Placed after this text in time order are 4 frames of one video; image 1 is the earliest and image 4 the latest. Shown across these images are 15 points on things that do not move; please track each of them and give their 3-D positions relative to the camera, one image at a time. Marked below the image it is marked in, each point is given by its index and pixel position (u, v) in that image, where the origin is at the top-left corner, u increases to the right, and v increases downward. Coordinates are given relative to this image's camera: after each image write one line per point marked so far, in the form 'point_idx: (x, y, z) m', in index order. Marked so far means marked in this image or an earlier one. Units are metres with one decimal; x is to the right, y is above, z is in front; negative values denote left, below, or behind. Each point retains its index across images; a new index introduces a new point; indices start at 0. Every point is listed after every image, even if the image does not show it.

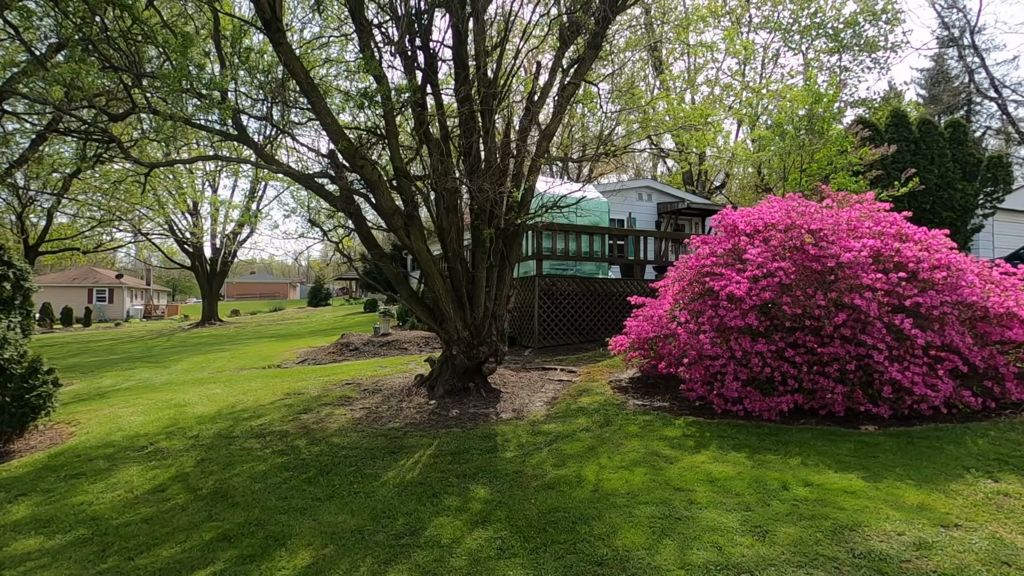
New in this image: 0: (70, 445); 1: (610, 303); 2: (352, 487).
0: (-4.4, -1.6, +5.3) m
1: (+1.8, -0.3, +9.9) m
2: (-1.1, -1.4, +3.7) m
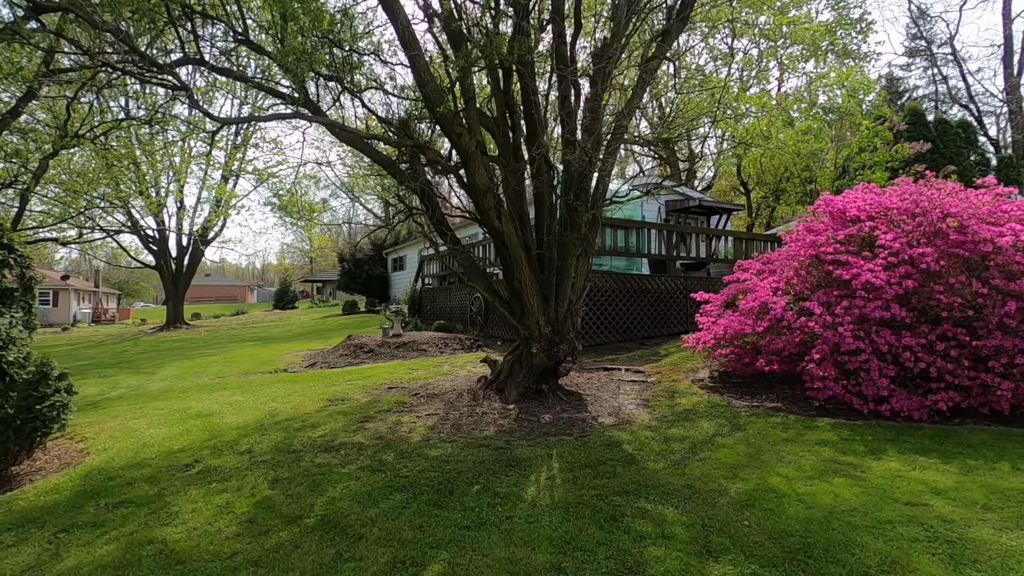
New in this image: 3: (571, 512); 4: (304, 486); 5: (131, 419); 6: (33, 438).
0: (-3.5, -1.5, +4.4) m
1: (+2.3, -0.2, +9.4) m
2: (-0.1, -1.3, +3.0) m
3: (+0.3, -1.2, +3.0) m
4: (-1.4, -1.3, +3.6) m
5: (-4.3, -1.5, +6.0) m
6: (-3.9, -1.2, +4.3) m
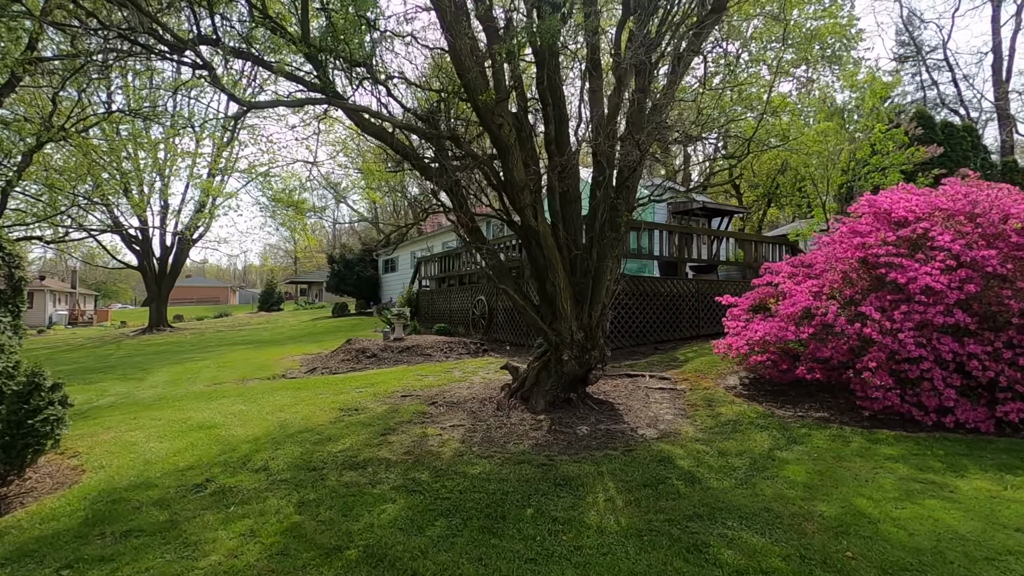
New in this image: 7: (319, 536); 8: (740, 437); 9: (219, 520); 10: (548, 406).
0: (-3.2, -1.5, +4.0) m
1: (+2.5, -0.3, +9.2) m
2: (+0.3, -1.3, +2.7) m
3: (+0.7, -1.3, +2.7) m
4: (-1.1, -1.4, +3.3) m
5: (-4.0, -1.5, +5.6) m
6: (-3.6, -1.2, +3.9) m
7: (-1.1, -1.4, +2.9) m
8: (+1.7, -1.1, +4.1) m
9: (-1.8, -1.4, +3.3) m
10: (+0.4, -1.1, +5.1) m
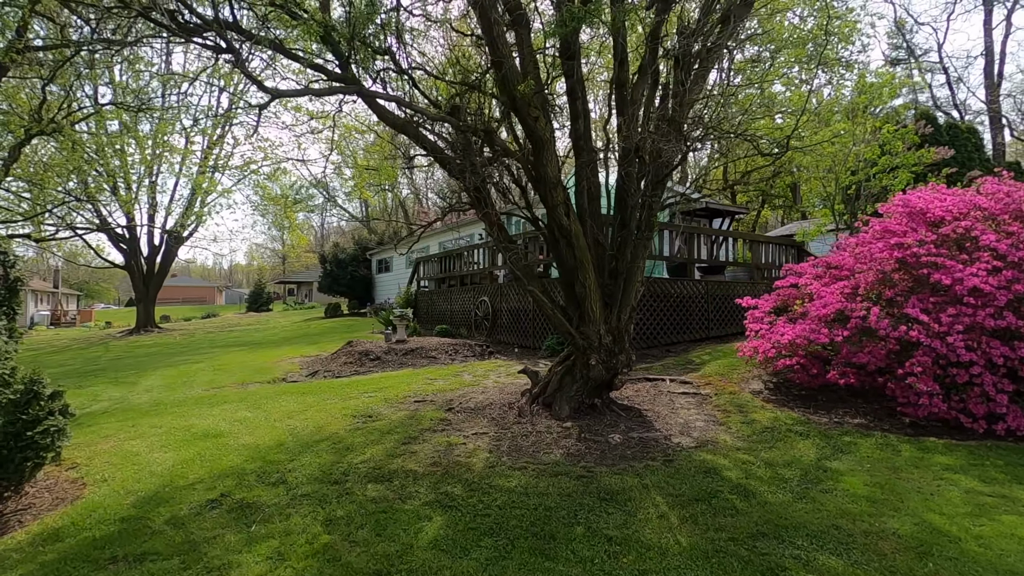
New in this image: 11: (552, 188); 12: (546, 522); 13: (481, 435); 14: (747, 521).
0: (-2.9, -1.5, +3.7) m
1: (+2.6, -0.3, +9.1) m
2: (+0.5, -1.3, +2.5) m
3: (+0.9, -1.3, +2.5) m
4: (-0.8, -1.4, +3.1) m
5: (-3.8, -1.5, +5.3) m
6: (-3.3, -1.2, +3.6) m
7: (-0.8, -1.4, +2.7) m
8: (+2.0, -1.2, +3.9) m
9: (-1.5, -1.4, +3.0) m
10: (+0.6, -1.1, +4.9) m
11: (+0.3, +0.8, +4.0) m
12: (+0.2, -1.3, +3.0) m
13: (-0.3, -1.3, +4.6) m
14: (+1.3, -1.2, +2.9) m
